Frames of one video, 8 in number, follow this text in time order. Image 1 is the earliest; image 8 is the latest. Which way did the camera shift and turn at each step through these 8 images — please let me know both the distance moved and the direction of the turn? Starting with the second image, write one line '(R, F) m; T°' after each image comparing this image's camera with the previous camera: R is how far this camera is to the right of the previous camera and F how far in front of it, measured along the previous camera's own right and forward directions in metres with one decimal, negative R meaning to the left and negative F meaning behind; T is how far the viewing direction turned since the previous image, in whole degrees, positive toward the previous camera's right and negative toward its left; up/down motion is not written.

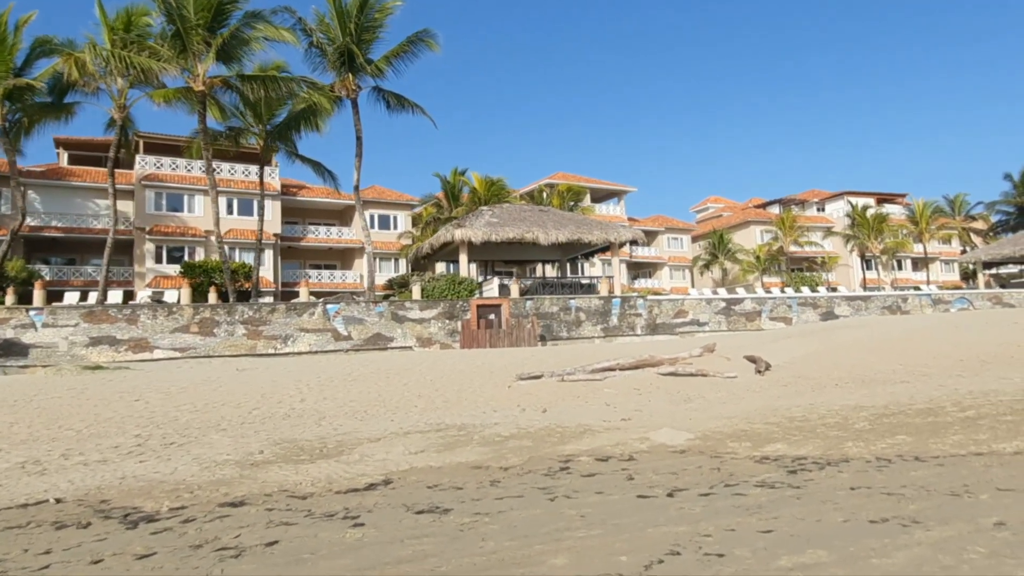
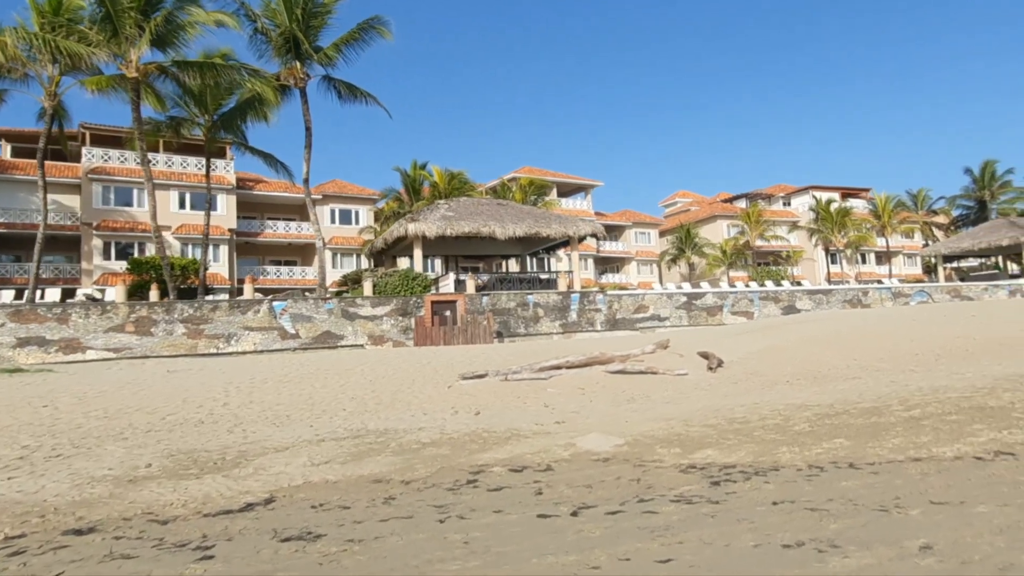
(+0.6, +0.6) m; +2°
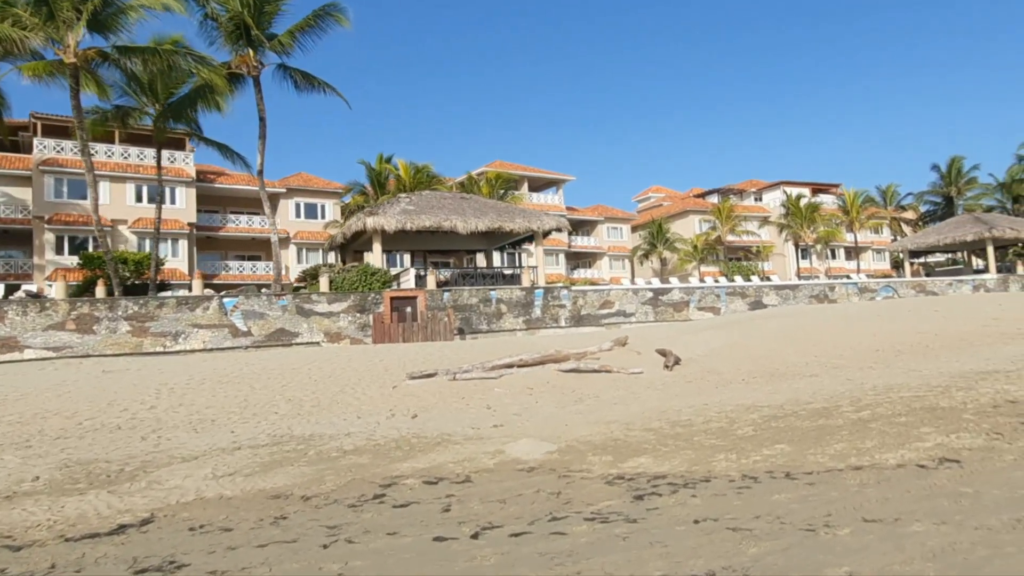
(+0.5, +0.5) m; +2°
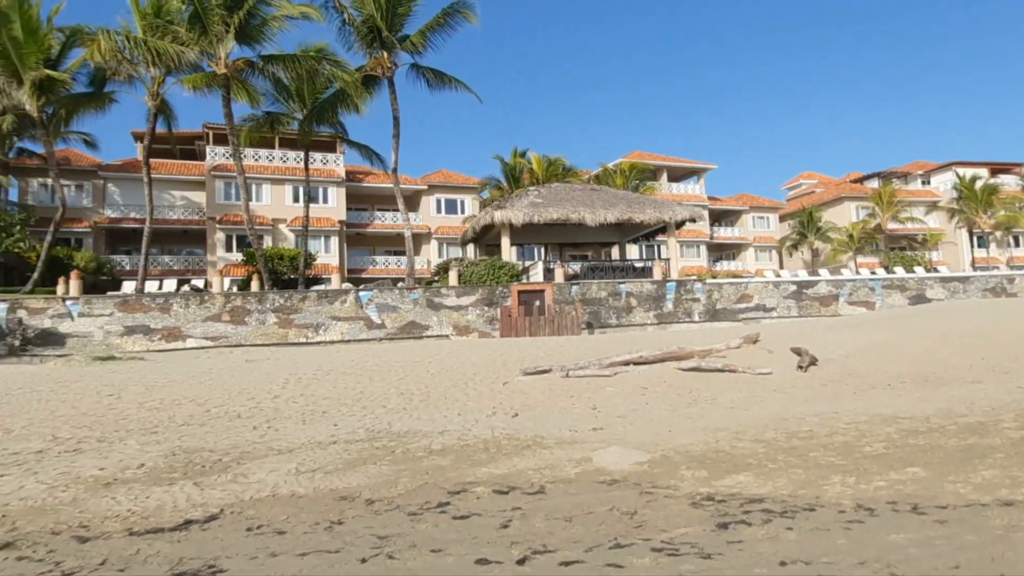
(+0.5, +0.5) m; -12°
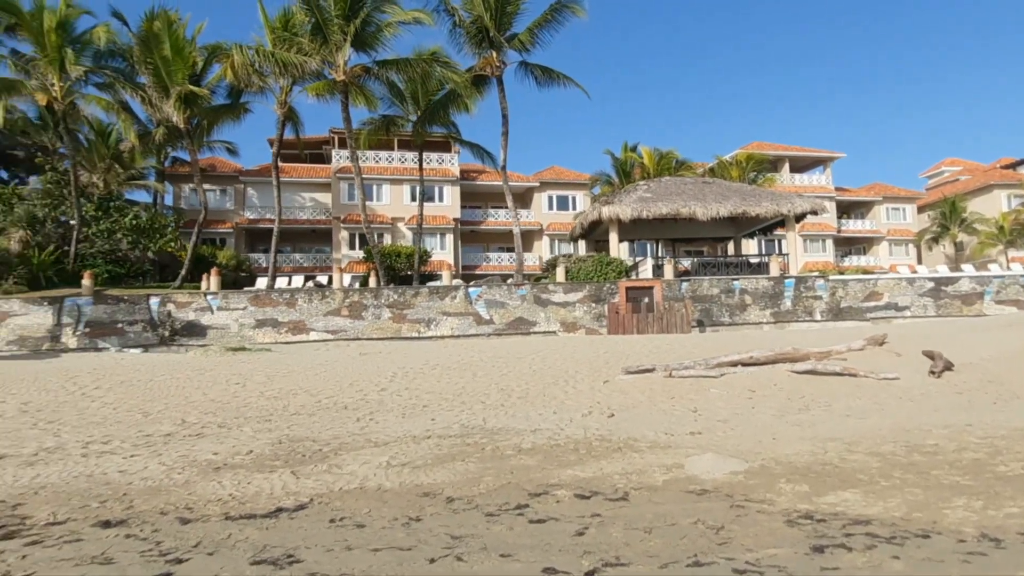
(+0.2, +0.1) m; -10°
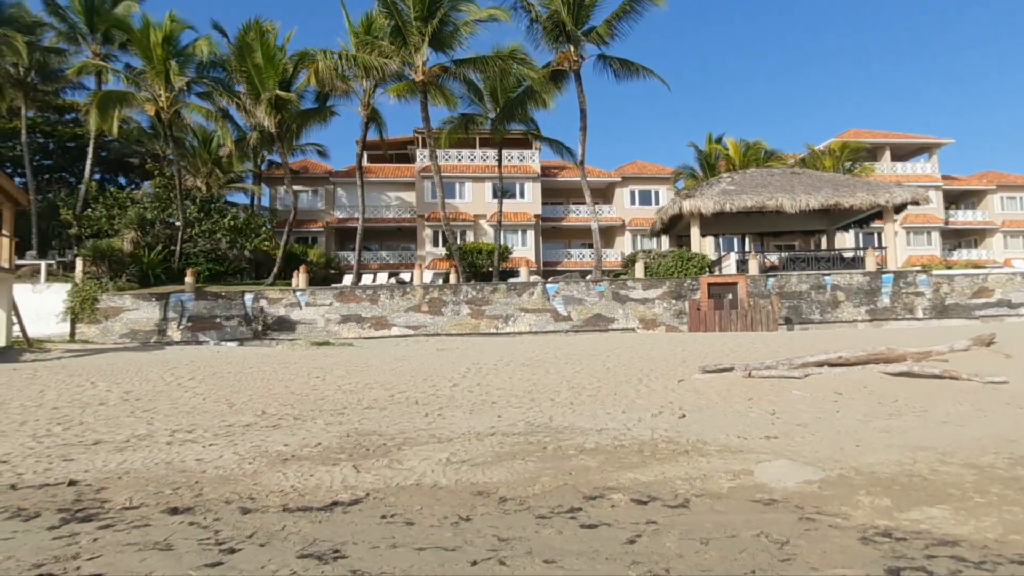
(+0.2, +0.2) m; -7°
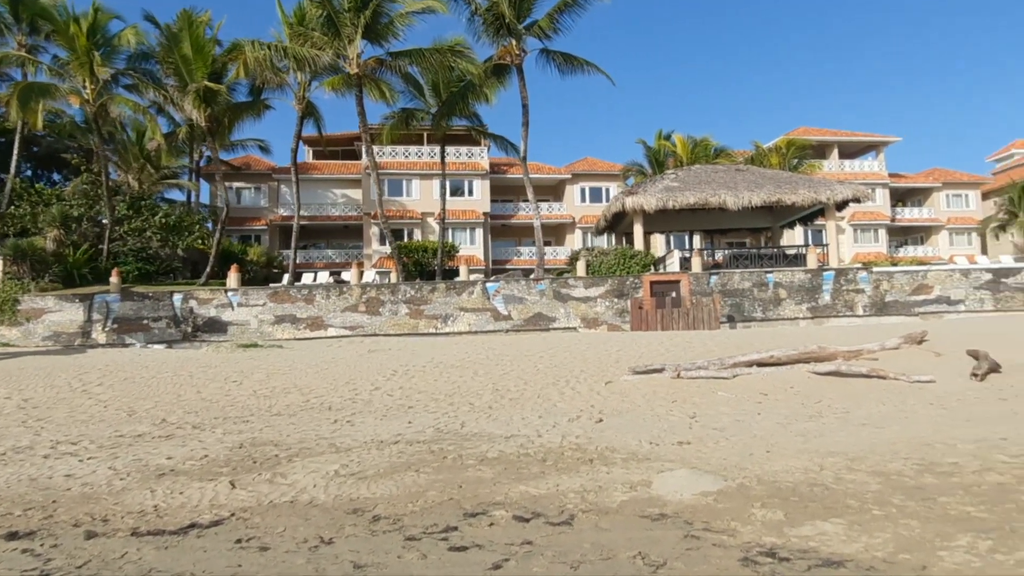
(+0.6, +0.4) m; +3°
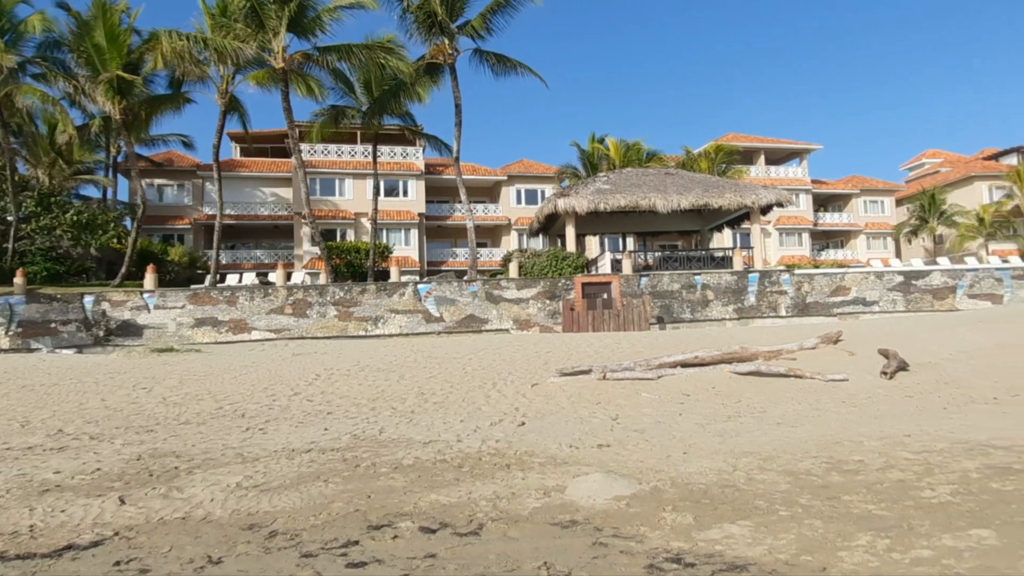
(+0.2, +0.2) m; +5°
